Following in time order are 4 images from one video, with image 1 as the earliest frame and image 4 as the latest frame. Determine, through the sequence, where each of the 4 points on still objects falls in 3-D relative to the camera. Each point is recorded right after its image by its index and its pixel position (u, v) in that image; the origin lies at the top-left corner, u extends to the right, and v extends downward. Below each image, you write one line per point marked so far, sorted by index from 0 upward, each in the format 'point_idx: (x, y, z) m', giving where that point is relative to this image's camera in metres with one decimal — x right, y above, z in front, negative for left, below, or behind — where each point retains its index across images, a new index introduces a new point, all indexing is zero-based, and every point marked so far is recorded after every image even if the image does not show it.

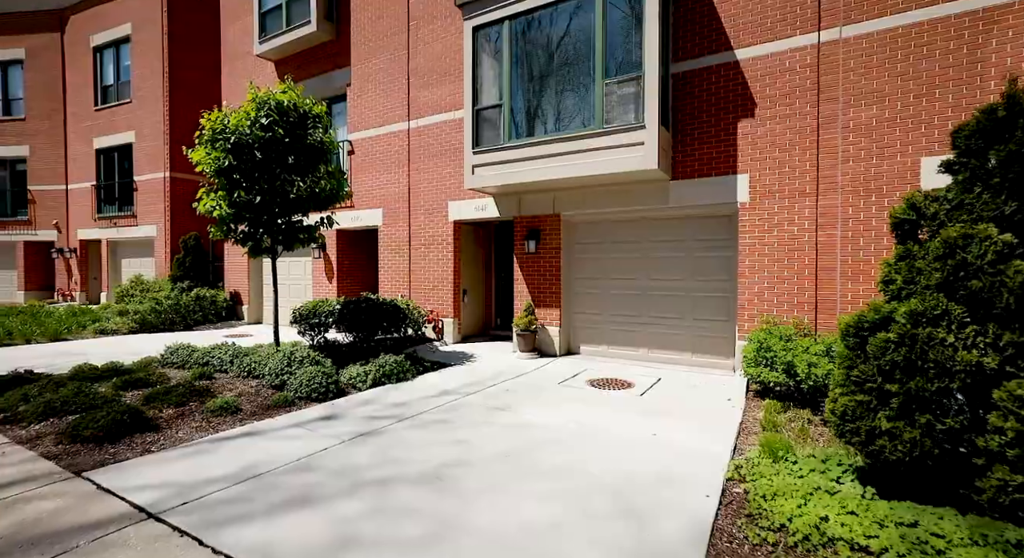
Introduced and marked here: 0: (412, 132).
0: (-1.9, +2.8, +9.3) m
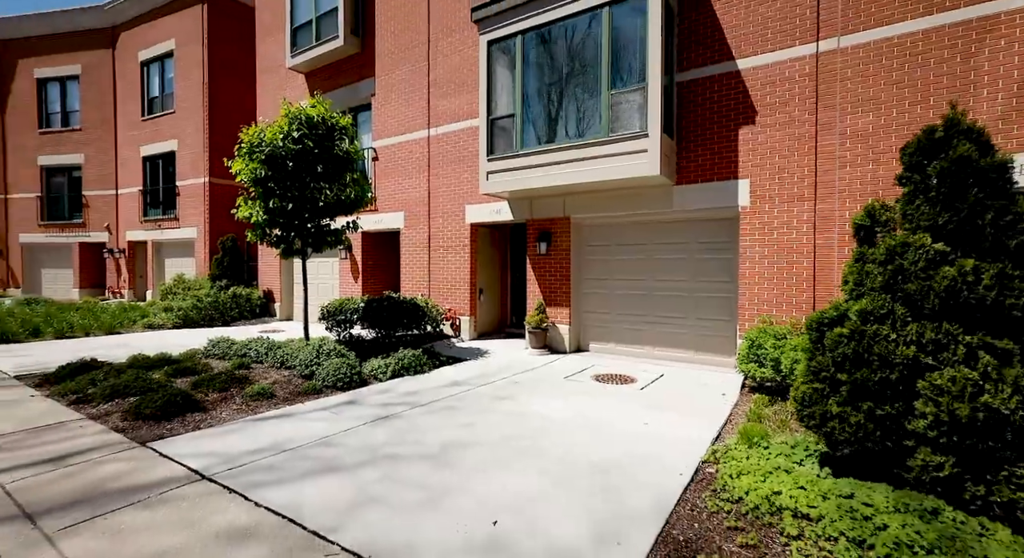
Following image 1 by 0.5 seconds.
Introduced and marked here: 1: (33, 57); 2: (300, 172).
0: (-1.6, +2.8, +9.8) m
1: (-16.2, +7.5, +16.8) m
2: (-3.1, +1.6, +7.3) m
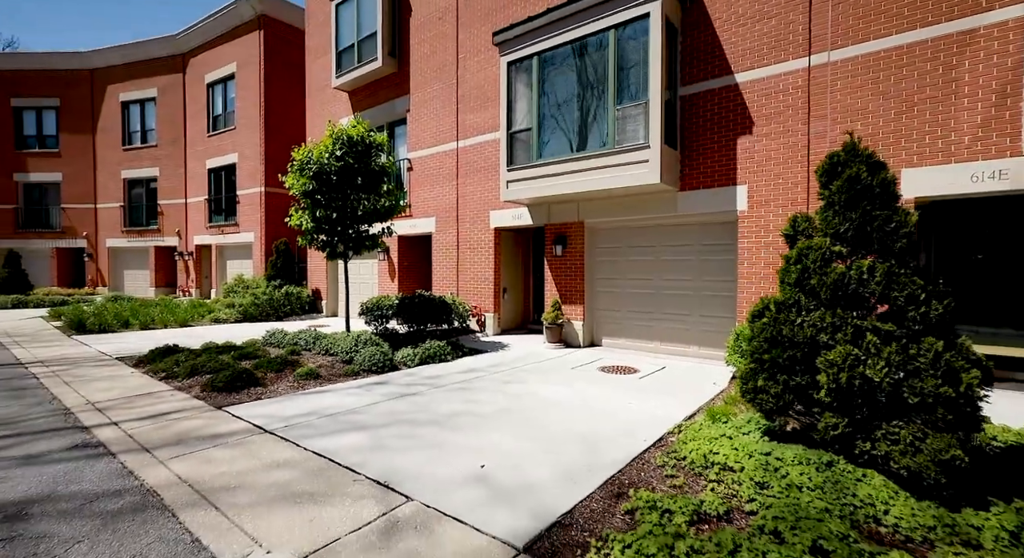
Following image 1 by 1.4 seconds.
0: (-1.1, +2.8, +10.7) m
1: (-15.1, +7.5, +18.9) m
2: (-2.9, +1.6, +8.3) m
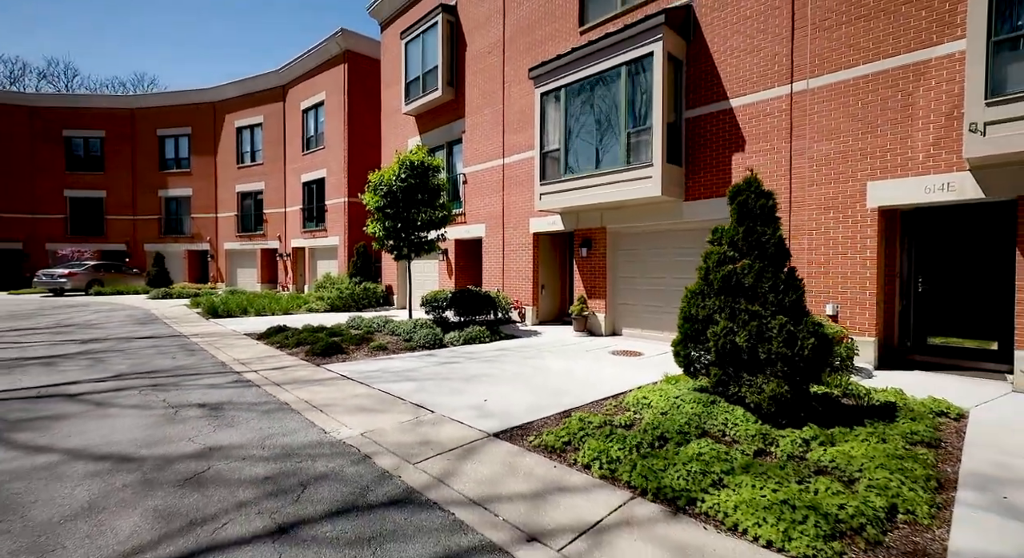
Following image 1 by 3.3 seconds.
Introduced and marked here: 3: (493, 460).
0: (-0.2, +2.8, +12.5) m
1: (-12.8, +7.6, +22.6) m
2: (-2.2, +1.6, +10.4) m
3: (-0.1, -1.3, +3.6) m
